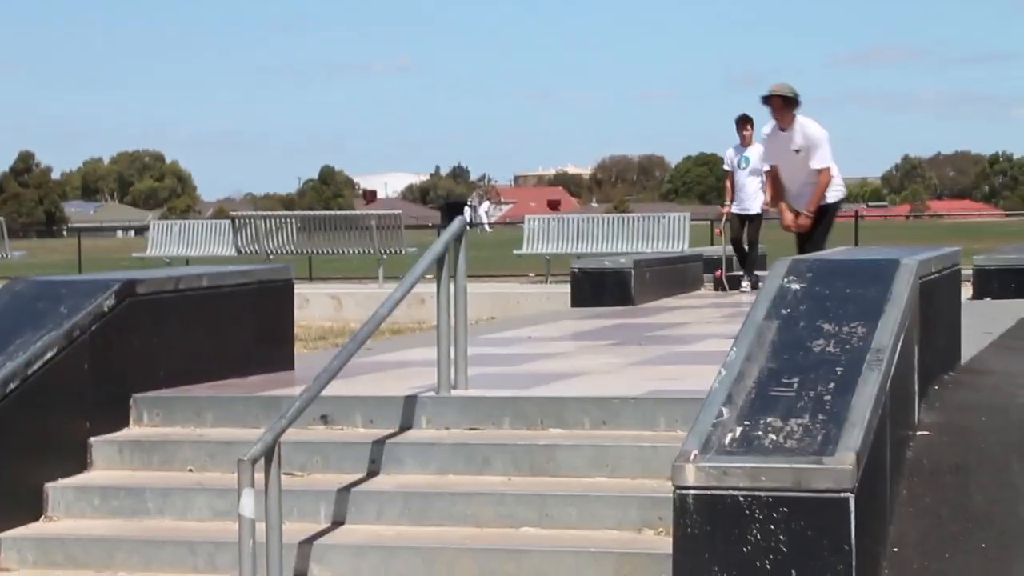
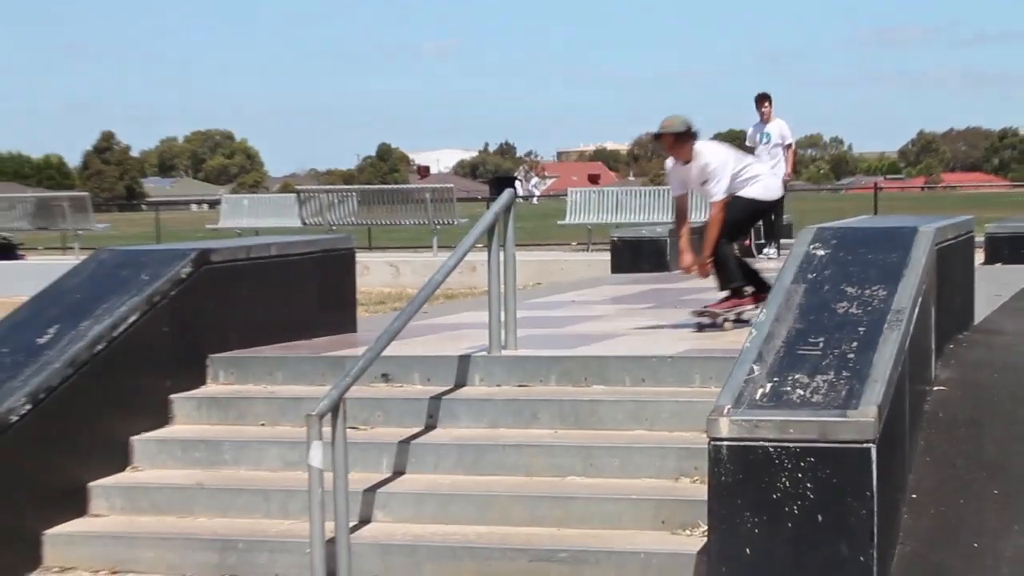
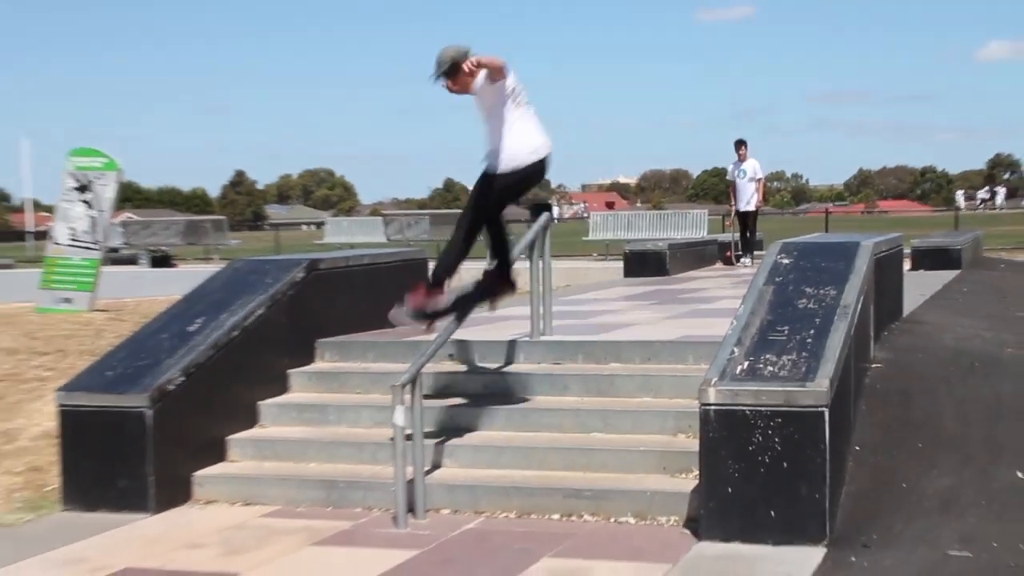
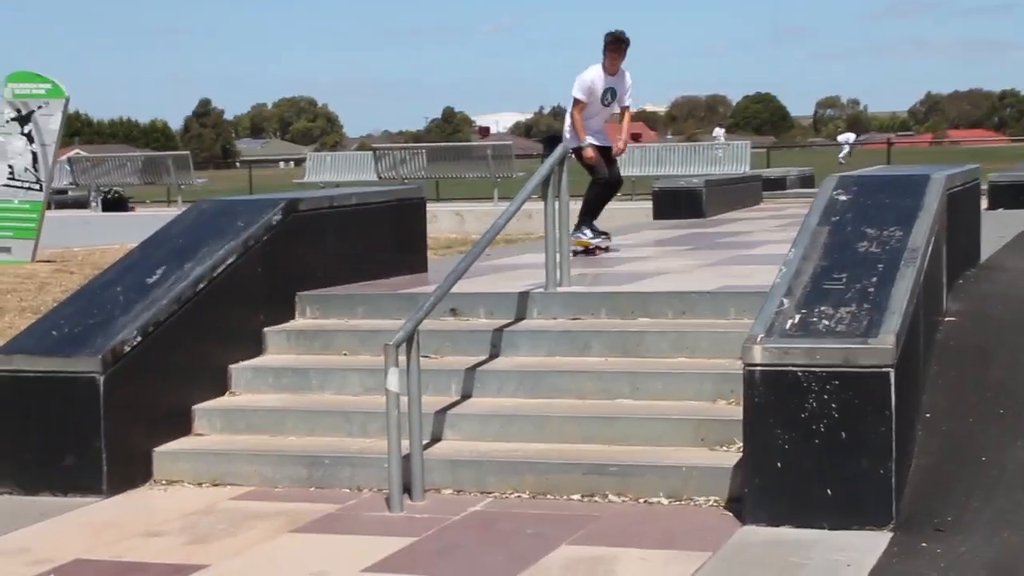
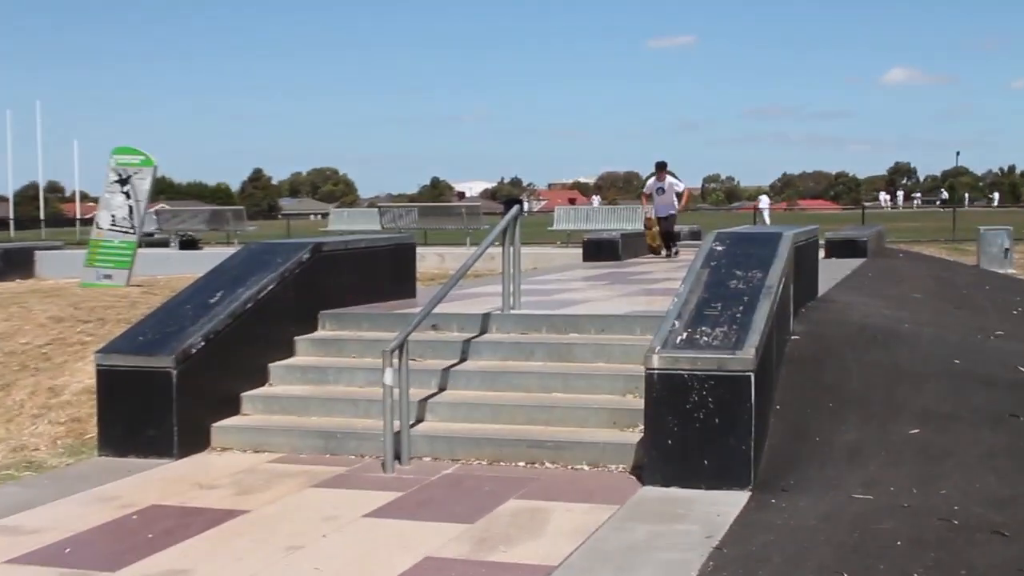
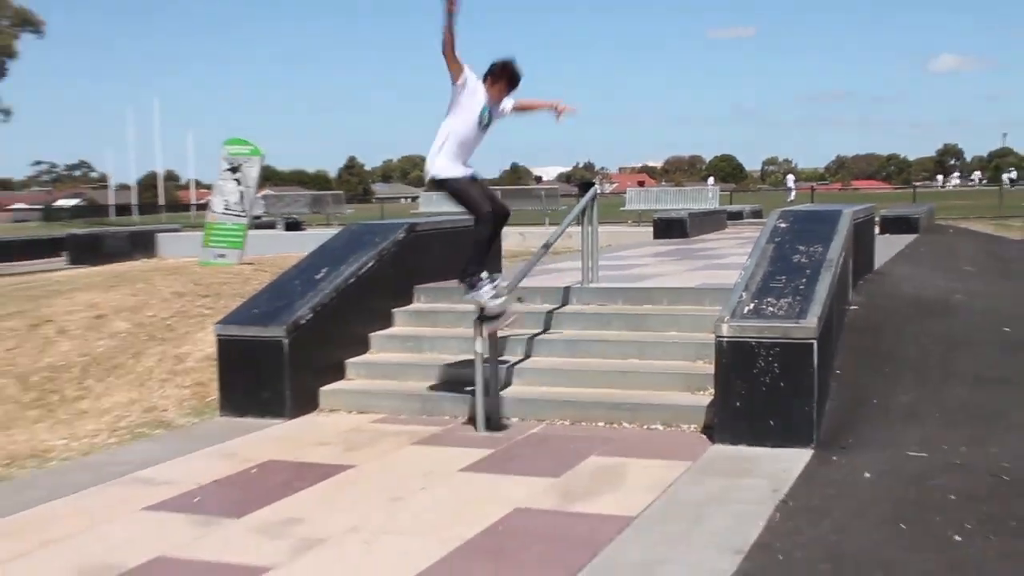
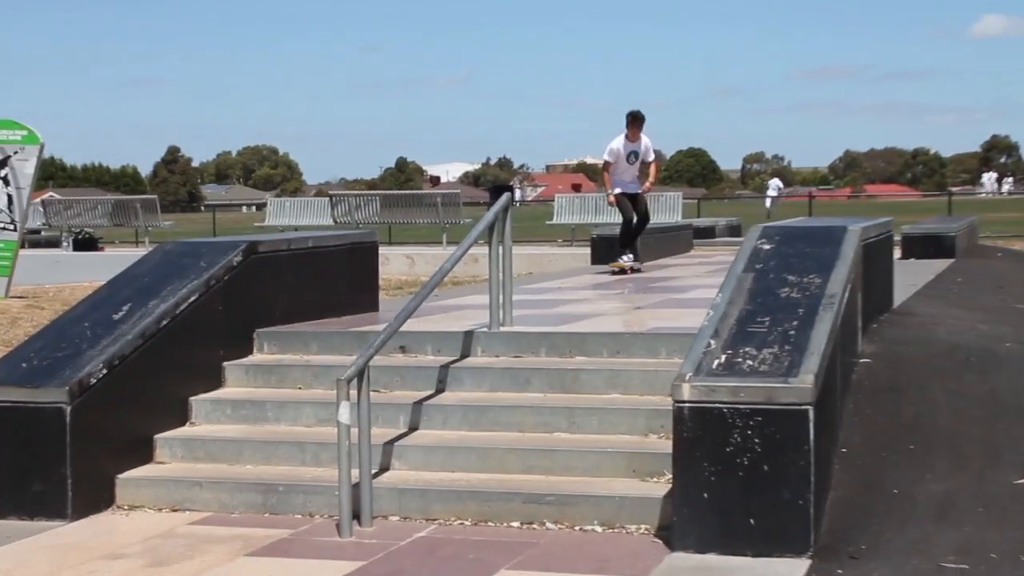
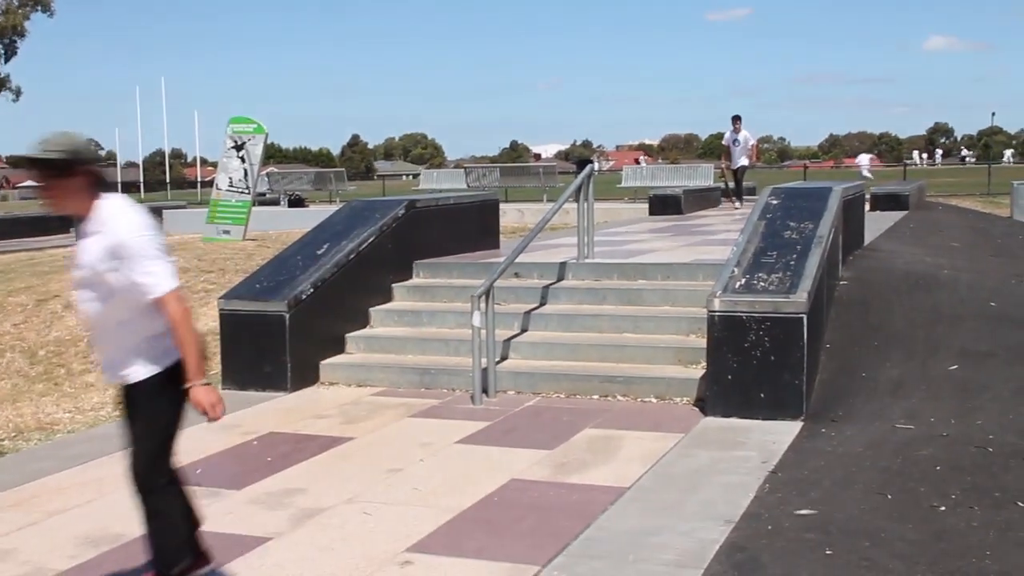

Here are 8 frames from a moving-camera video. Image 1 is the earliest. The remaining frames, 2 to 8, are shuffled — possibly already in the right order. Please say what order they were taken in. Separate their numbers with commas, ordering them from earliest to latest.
2, 3, 8, 5, 7, 4, 6
